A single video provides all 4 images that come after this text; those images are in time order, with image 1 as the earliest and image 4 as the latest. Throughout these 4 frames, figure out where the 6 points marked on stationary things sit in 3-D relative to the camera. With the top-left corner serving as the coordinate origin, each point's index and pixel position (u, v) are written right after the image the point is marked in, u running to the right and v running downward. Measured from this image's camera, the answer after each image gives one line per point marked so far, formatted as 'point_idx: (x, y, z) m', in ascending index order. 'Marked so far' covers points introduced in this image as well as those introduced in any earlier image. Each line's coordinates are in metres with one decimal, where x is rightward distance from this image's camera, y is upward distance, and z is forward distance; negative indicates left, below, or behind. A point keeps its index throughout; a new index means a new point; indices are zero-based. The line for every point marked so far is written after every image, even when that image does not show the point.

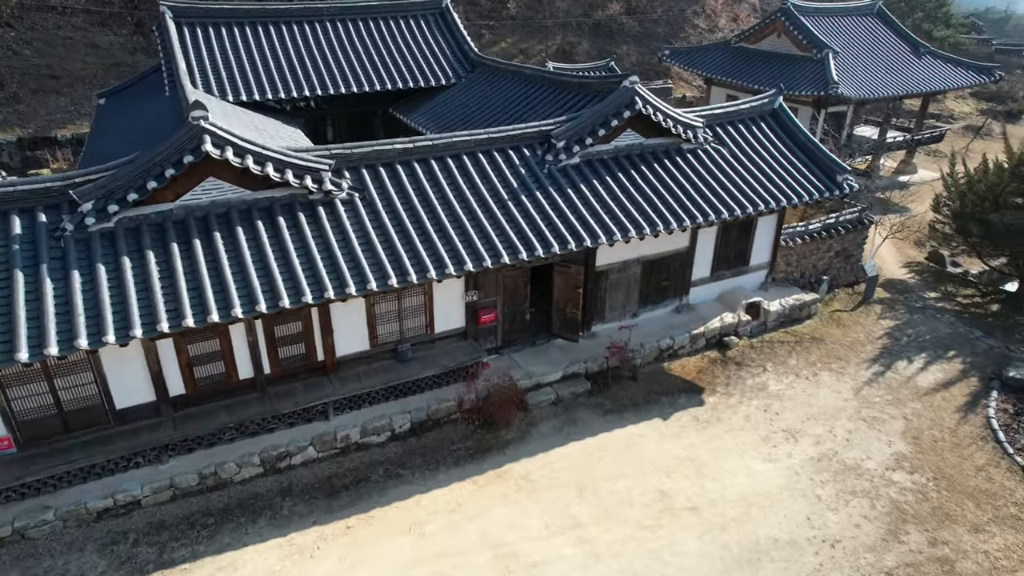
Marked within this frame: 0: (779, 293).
0: (+5.4, -0.1, +14.1) m
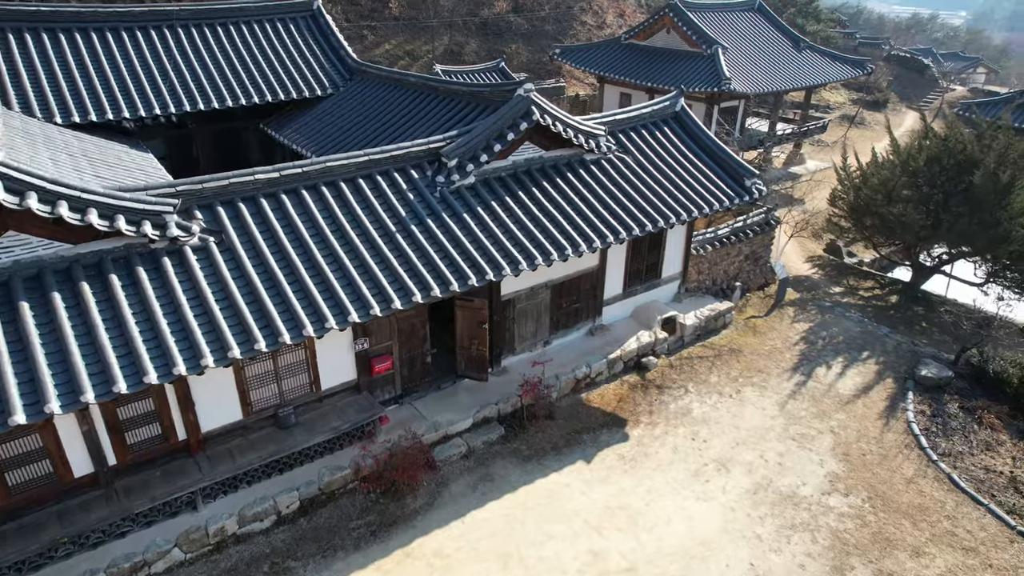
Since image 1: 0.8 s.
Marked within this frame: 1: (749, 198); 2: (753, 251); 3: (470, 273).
0: (+3.5, -0.3, +13.5) m
1: (+4.2, +1.6, +12.2) m
2: (+5.1, +0.8, +14.7) m
3: (-0.5, +0.2, +8.9) m
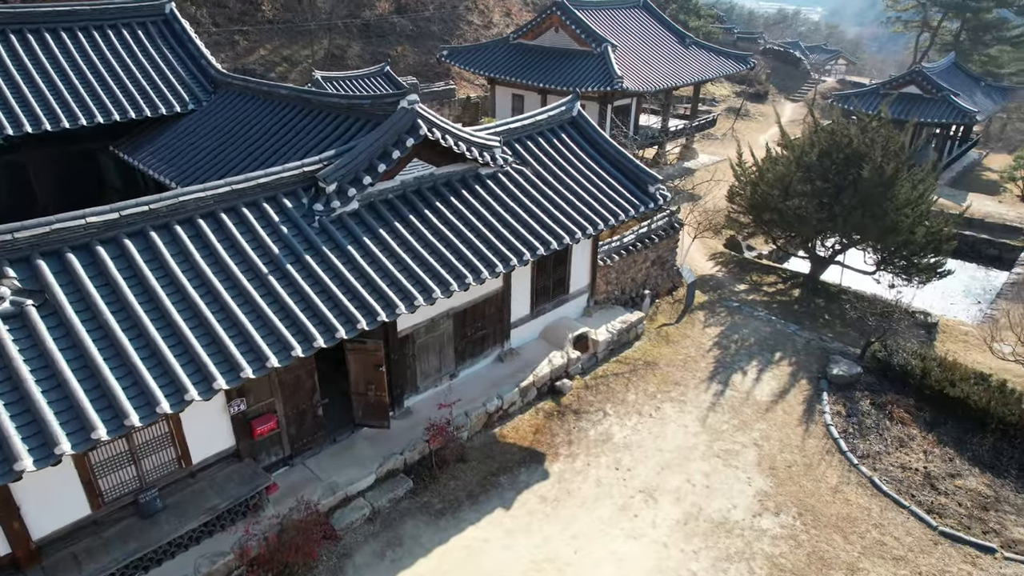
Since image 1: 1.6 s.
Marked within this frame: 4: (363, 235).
0: (+1.7, -0.5, +12.9) m
1: (+2.4, +1.4, +11.7) m
2: (+3.0, +0.7, +14.3) m
3: (-1.7, -0.3, +7.8) m
4: (-1.9, +0.7, +8.9) m
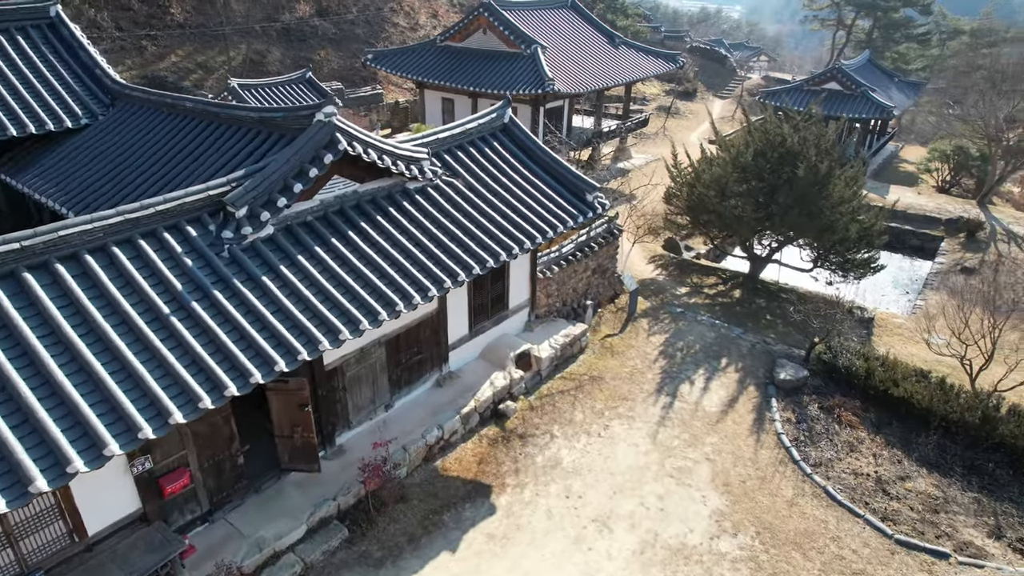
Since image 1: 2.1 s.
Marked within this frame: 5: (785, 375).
0: (+0.6, -0.8, +12.3) m
1: (+1.3, +1.2, +11.3) m
2: (+1.7, +0.5, +13.9) m
3: (-2.4, -0.7, +7.0) m
4: (-2.7, +0.3, +8.0) m
5: (+4.7, -1.5, +11.9) m
